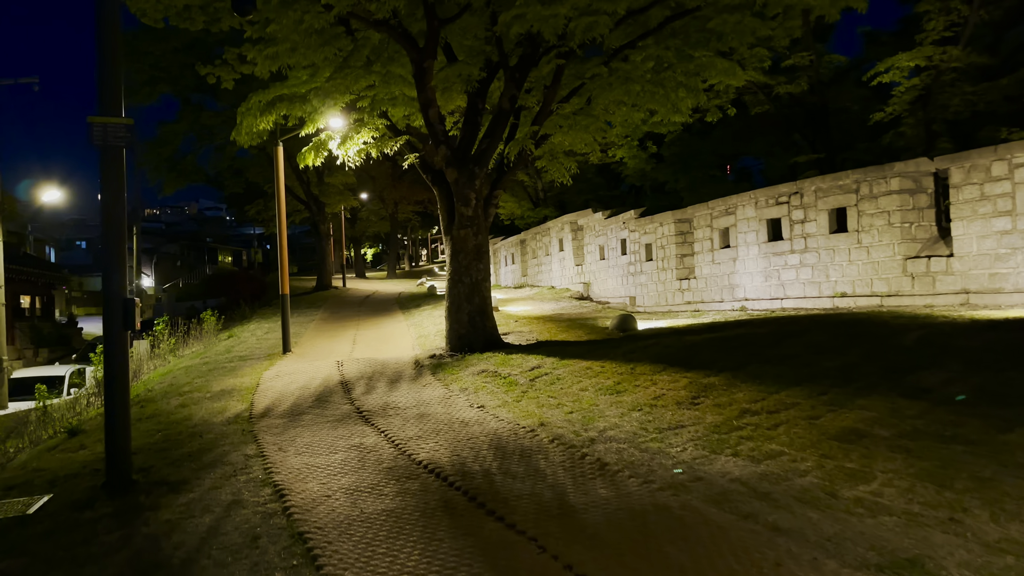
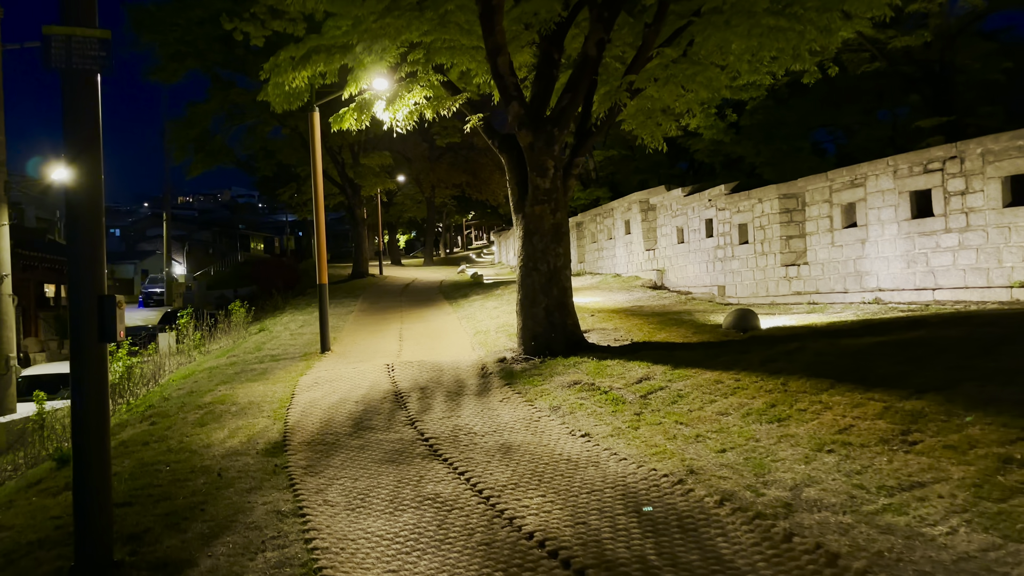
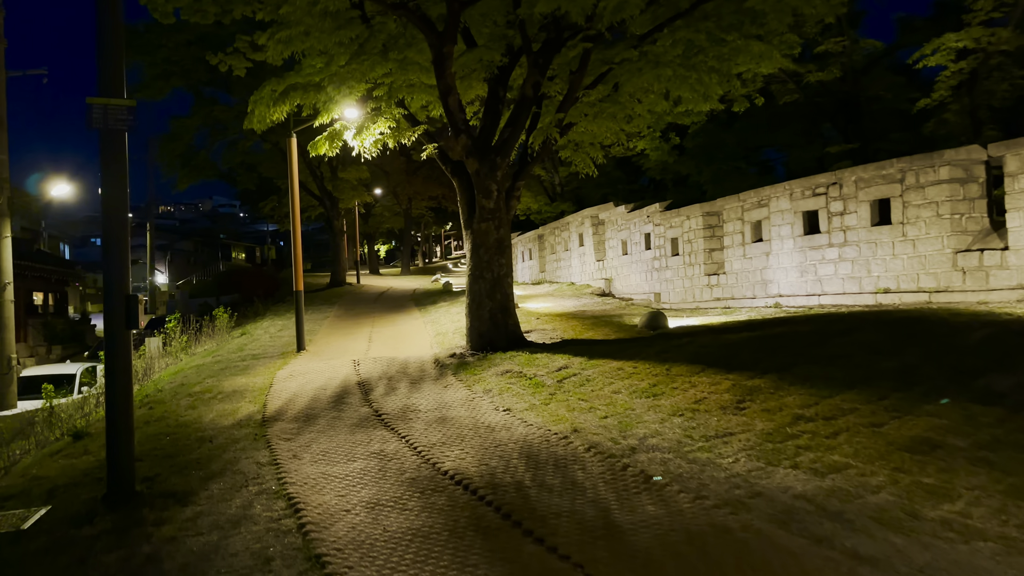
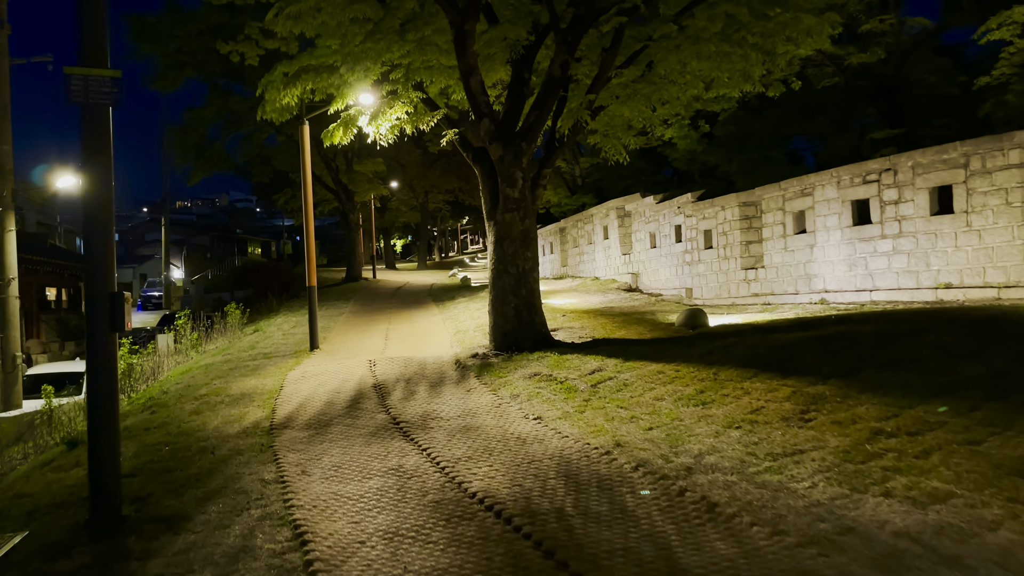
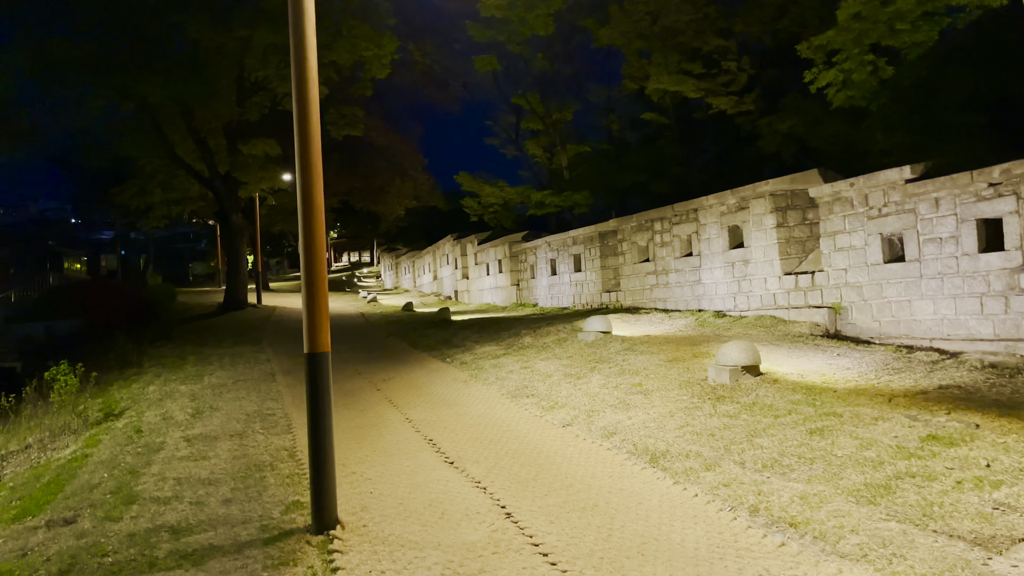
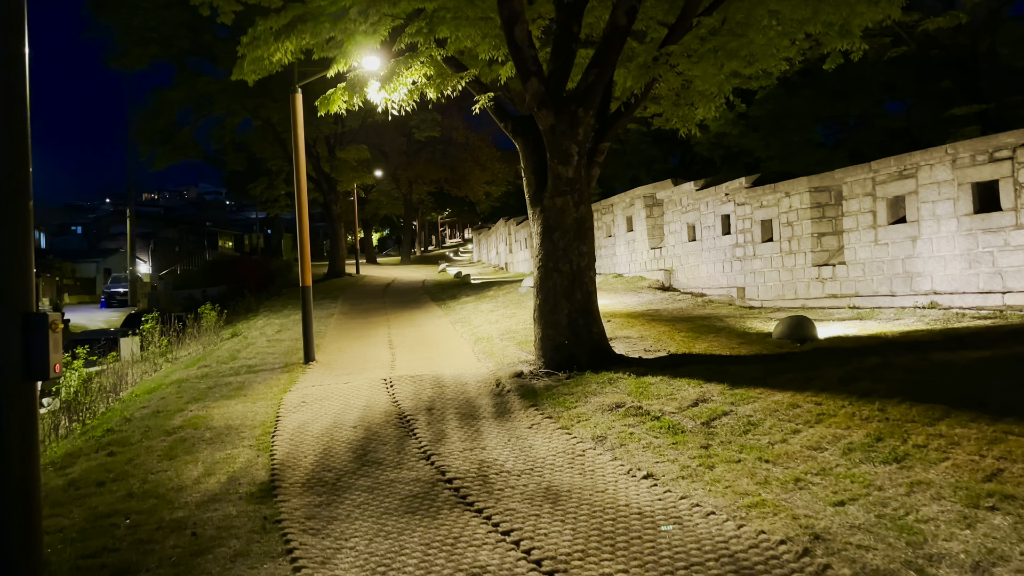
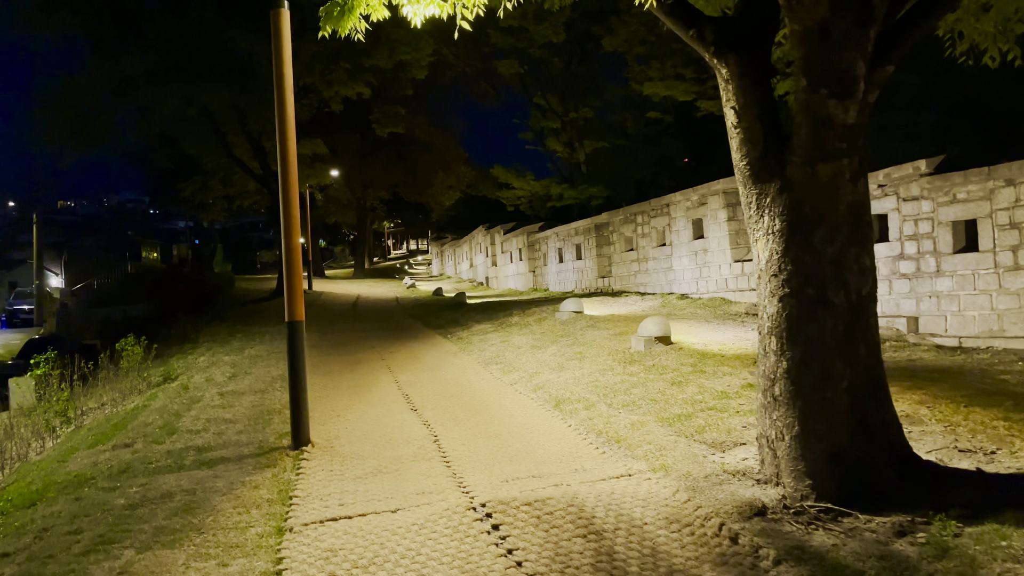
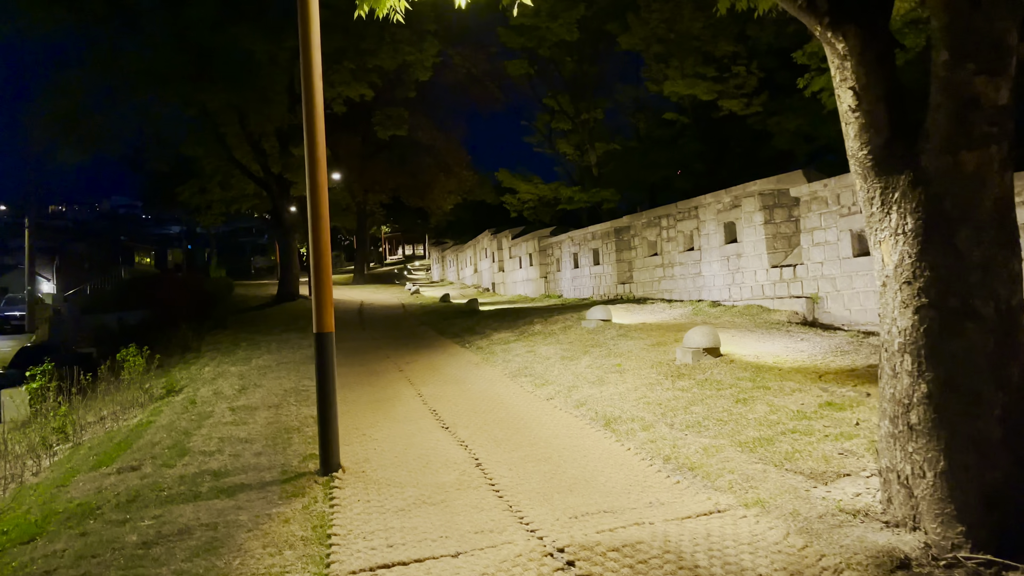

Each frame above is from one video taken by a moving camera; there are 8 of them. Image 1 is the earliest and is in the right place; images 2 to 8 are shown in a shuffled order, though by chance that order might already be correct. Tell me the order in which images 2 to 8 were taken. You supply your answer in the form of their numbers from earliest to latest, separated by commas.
3, 4, 2, 6, 7, 8, 5
